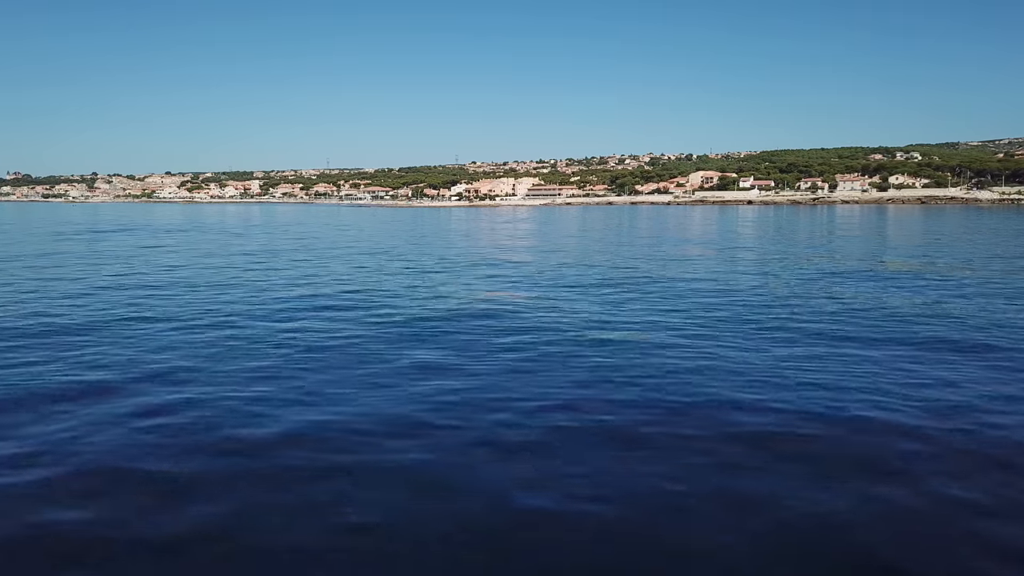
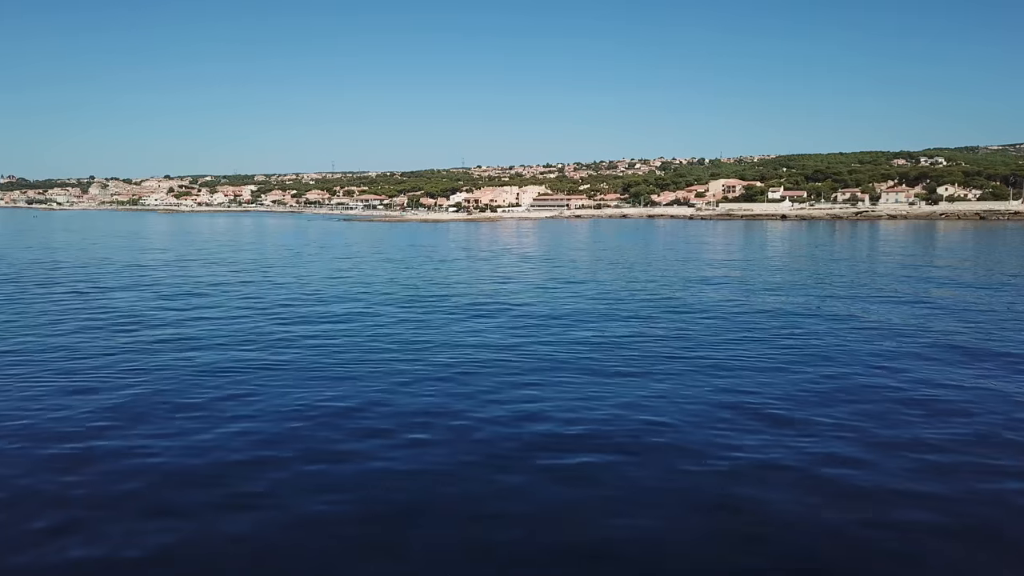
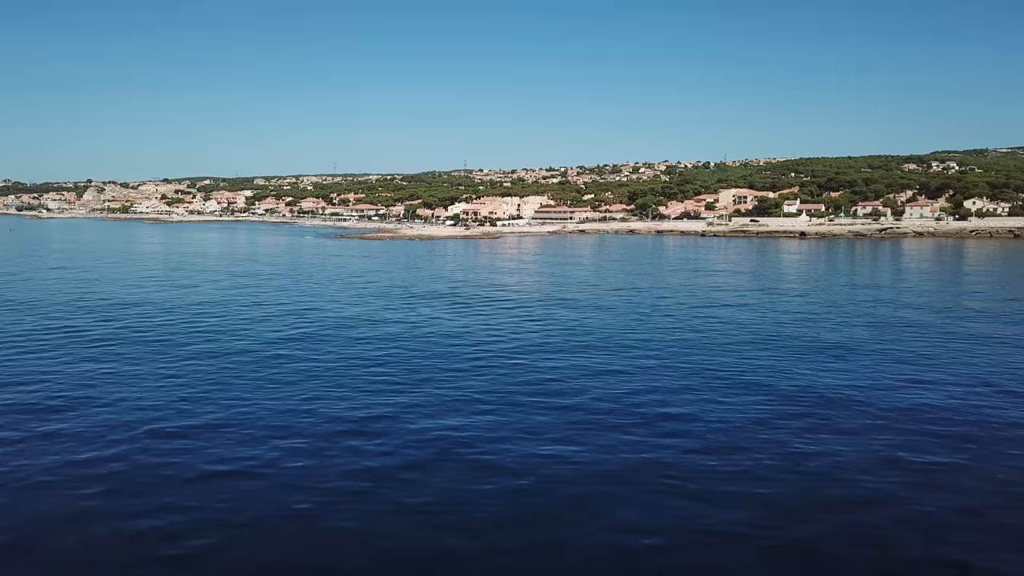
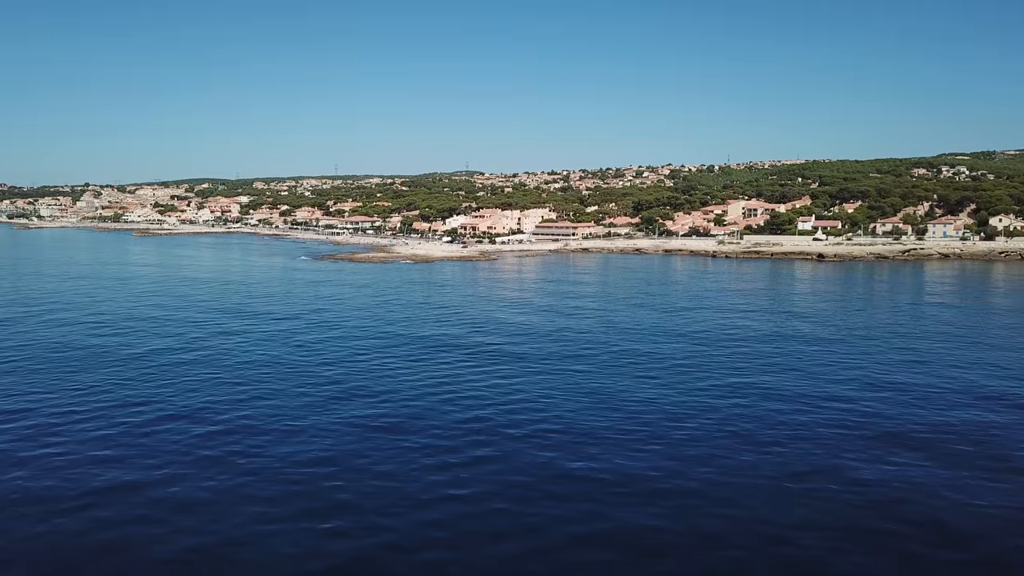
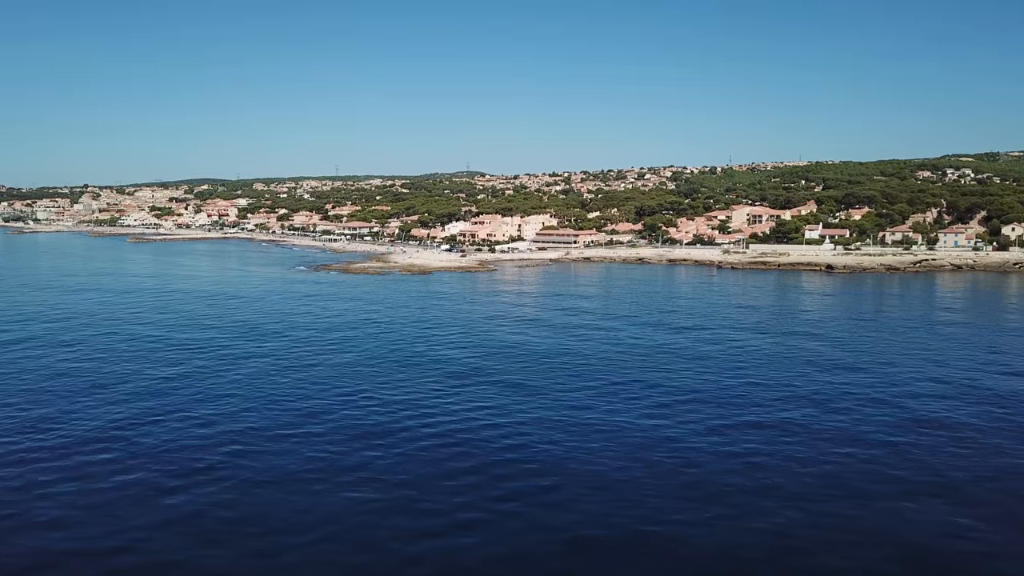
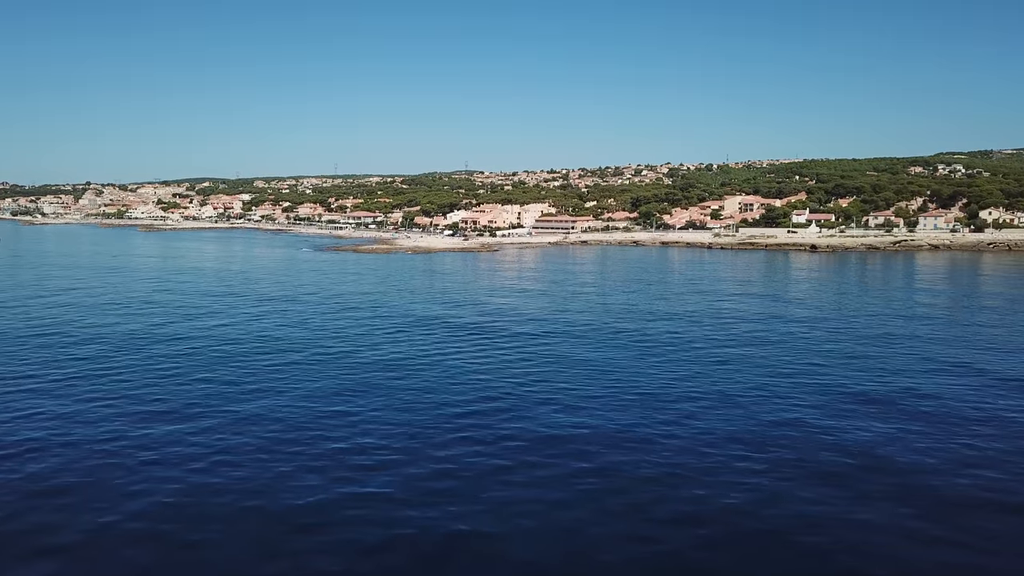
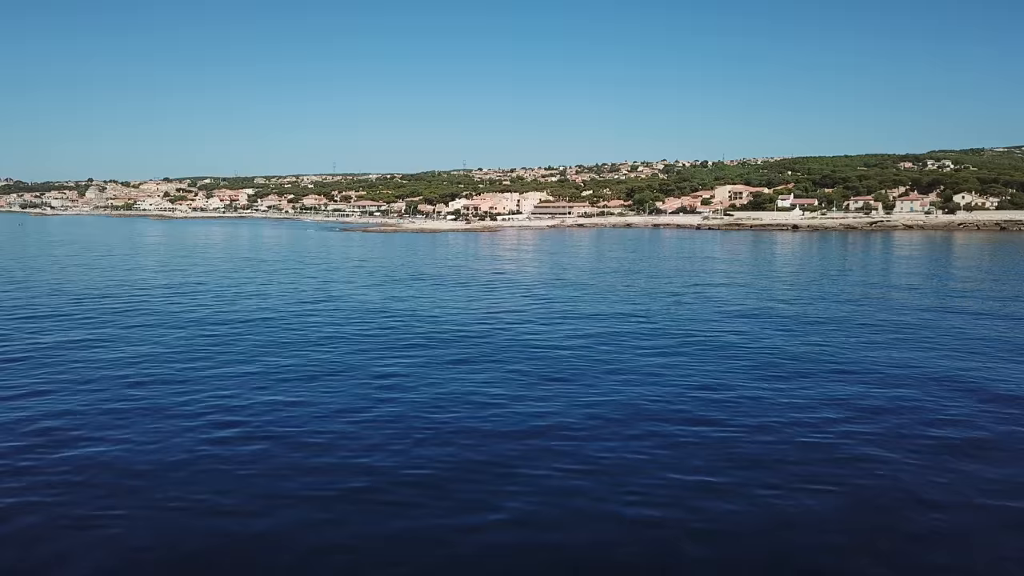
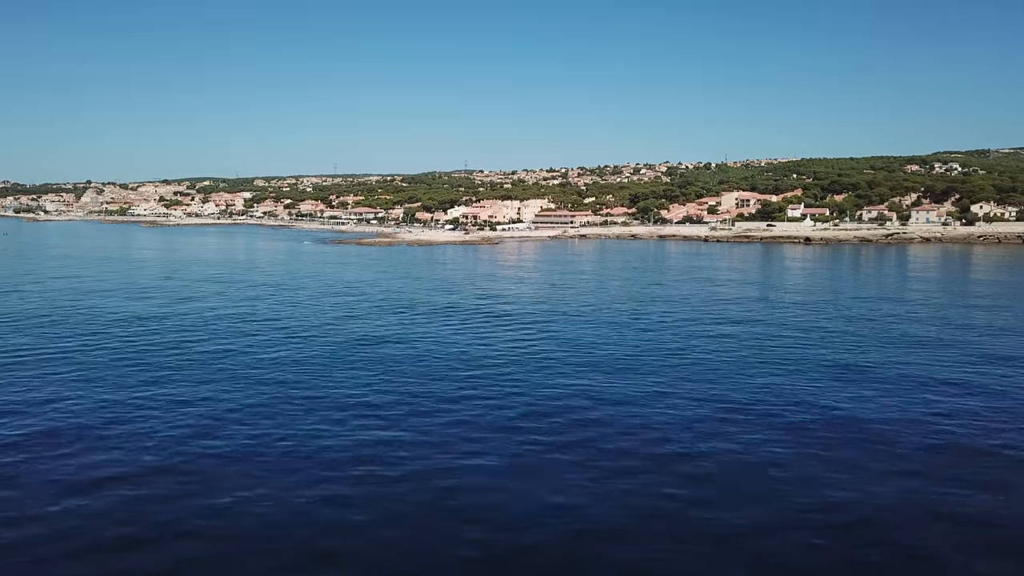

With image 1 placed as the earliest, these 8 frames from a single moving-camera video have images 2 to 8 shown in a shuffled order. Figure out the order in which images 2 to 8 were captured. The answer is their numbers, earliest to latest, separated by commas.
2, 7, 3, 8, 6, 4, 5
